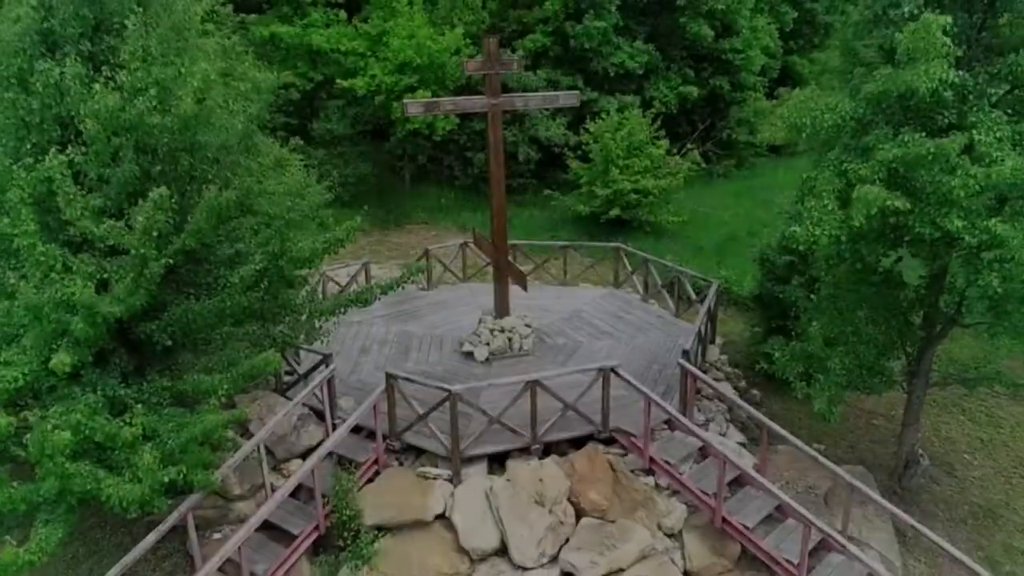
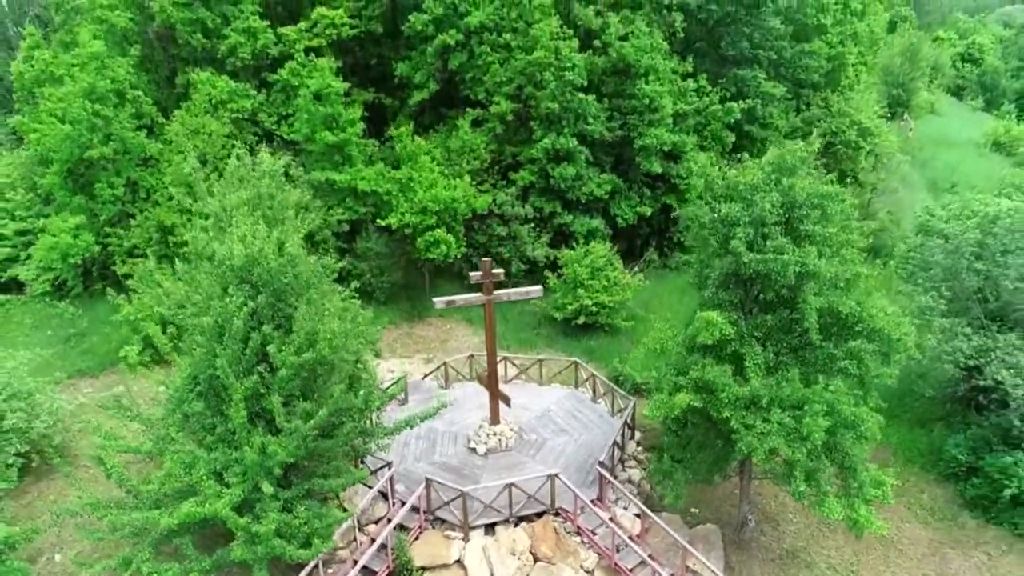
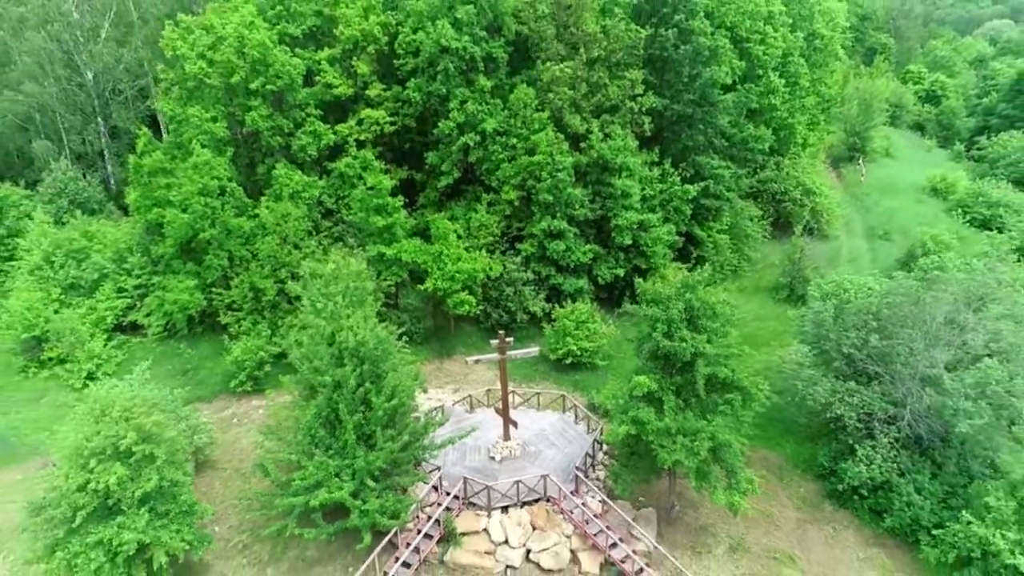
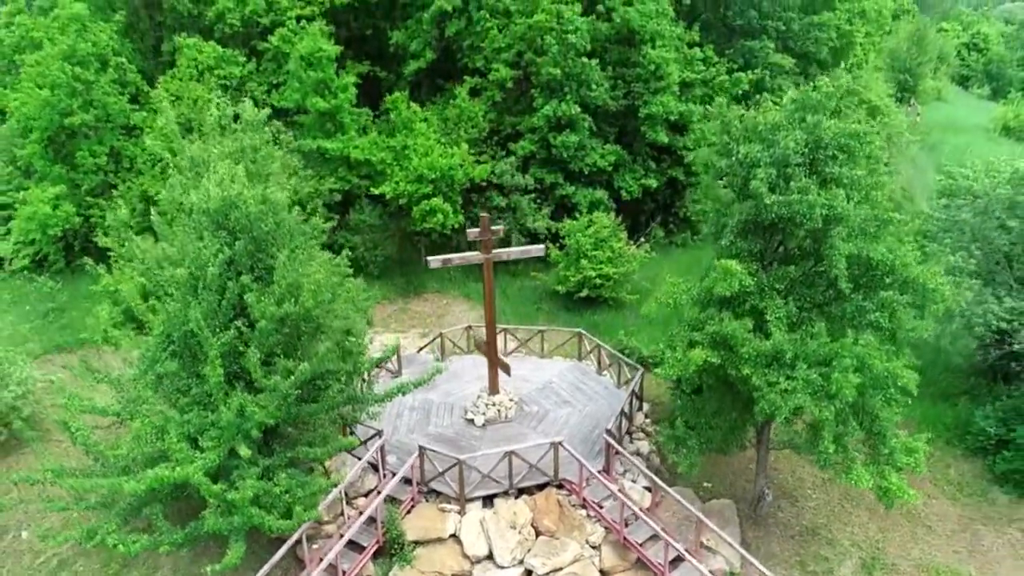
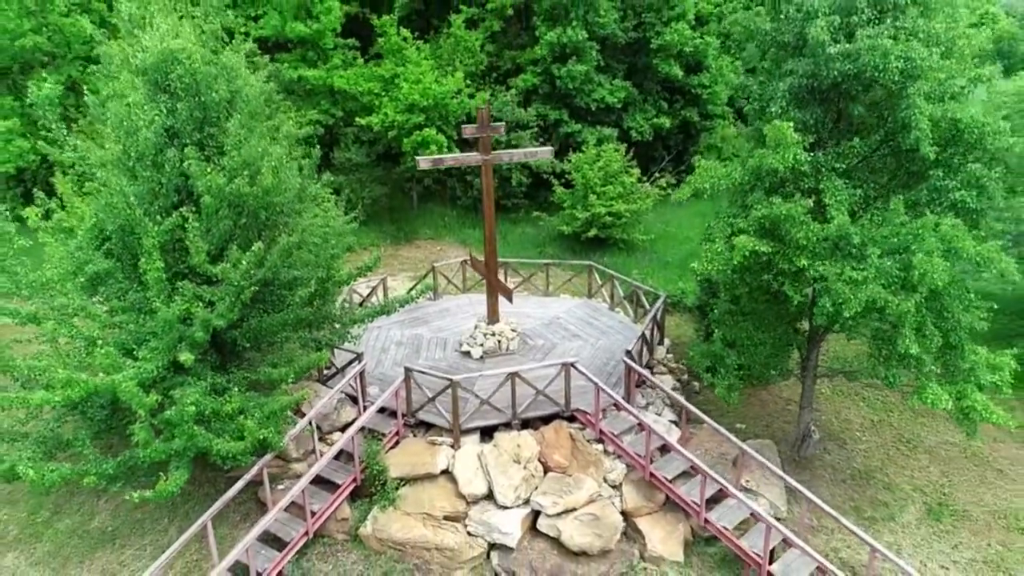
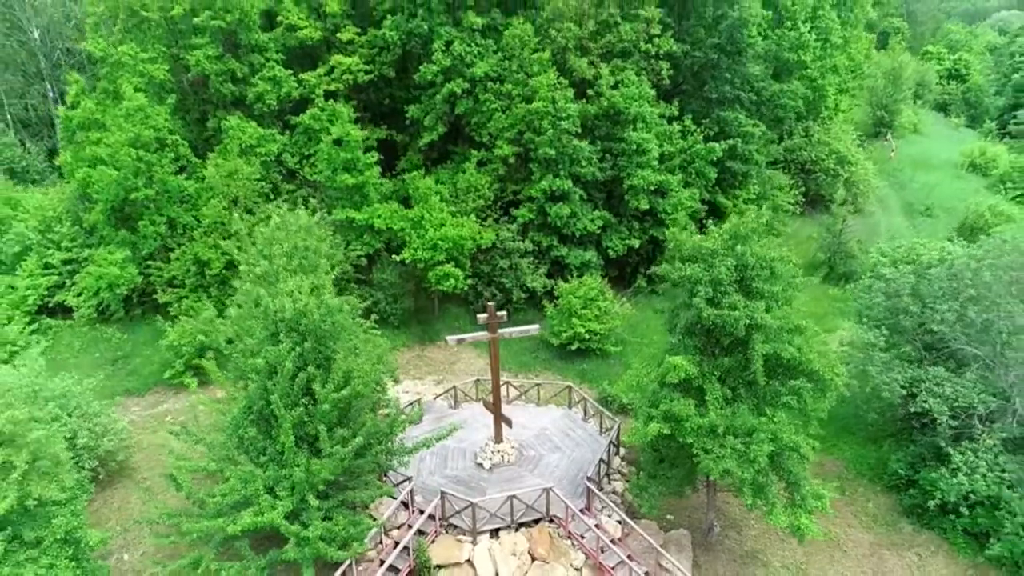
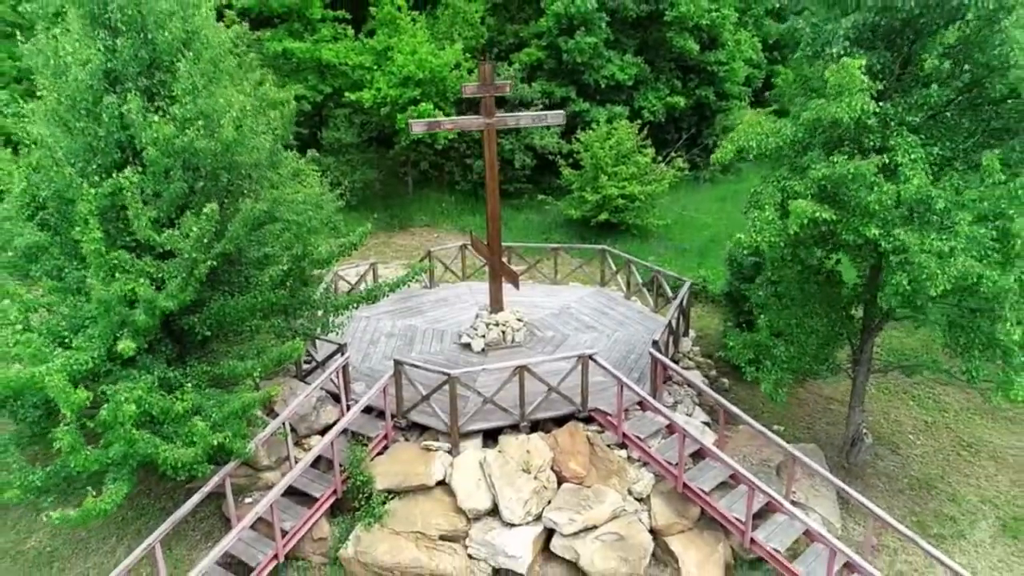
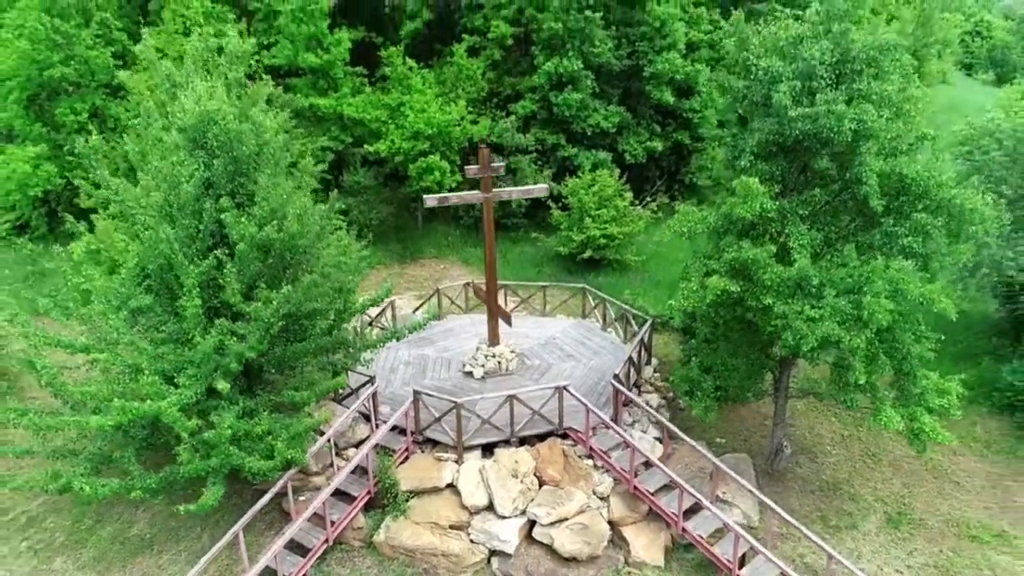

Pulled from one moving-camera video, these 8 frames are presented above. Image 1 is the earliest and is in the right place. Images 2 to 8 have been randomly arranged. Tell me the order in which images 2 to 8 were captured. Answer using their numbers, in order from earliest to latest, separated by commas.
7, 5, 8, 4, 2, 6, 3
